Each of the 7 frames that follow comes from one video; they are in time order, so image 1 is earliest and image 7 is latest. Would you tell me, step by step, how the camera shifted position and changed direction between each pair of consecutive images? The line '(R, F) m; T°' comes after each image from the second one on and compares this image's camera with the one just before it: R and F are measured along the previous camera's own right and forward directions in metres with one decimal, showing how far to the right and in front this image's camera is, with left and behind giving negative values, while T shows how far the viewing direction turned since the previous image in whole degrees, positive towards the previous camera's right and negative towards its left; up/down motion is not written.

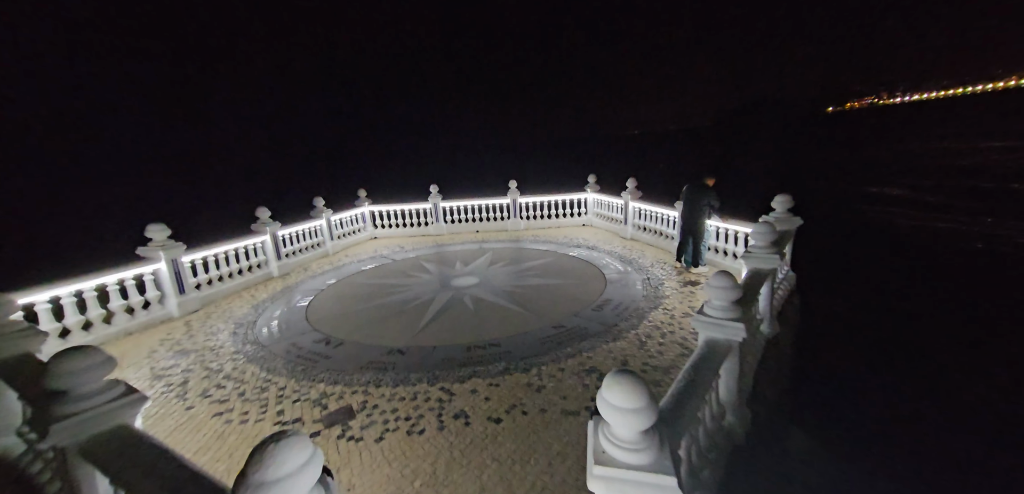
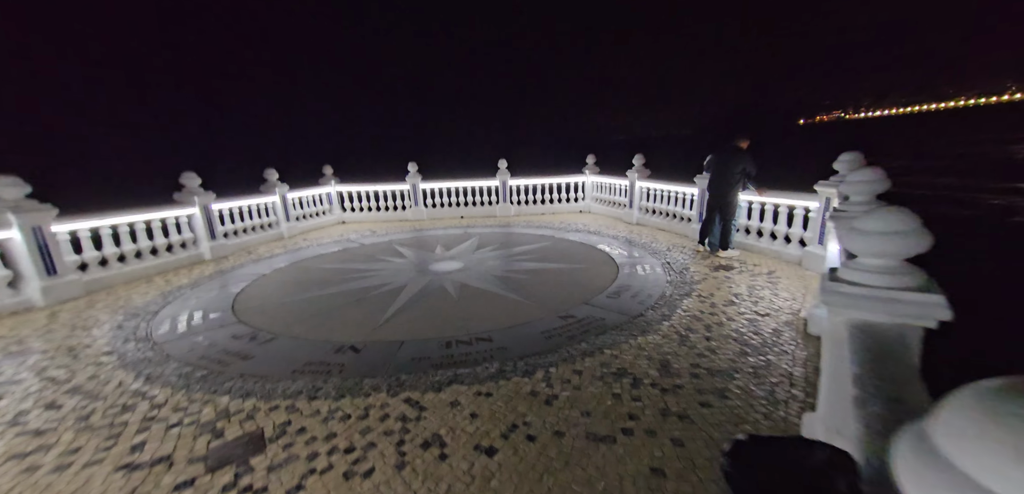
(-0.1, +1.3) m; +3°
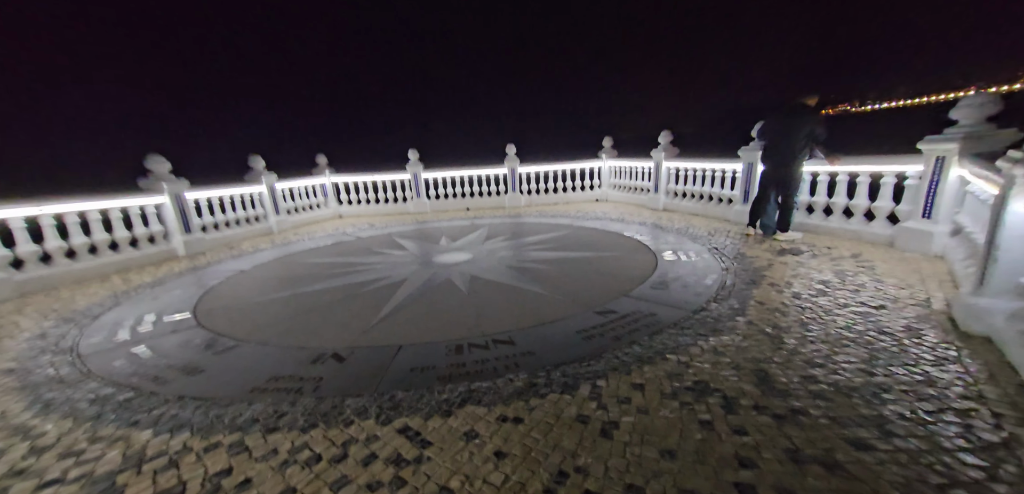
(-0.2, +0.9) m; -1°
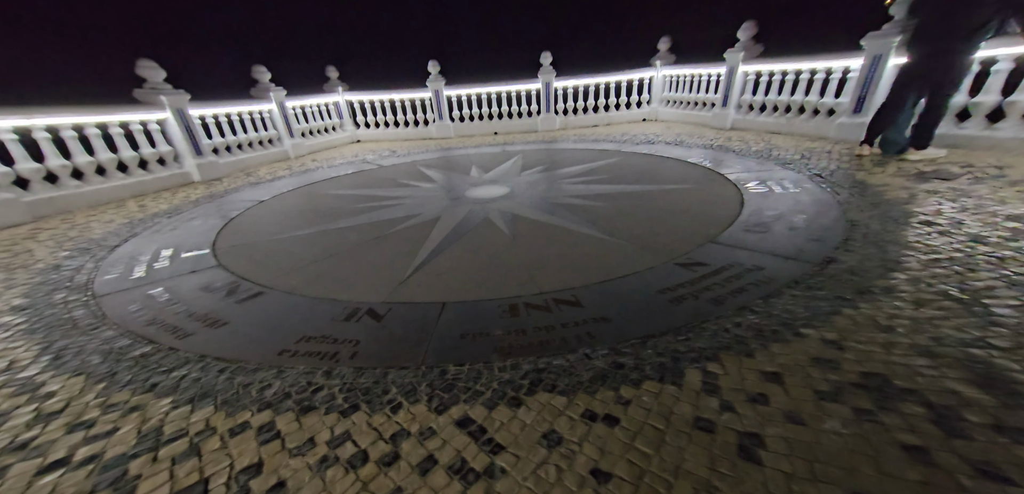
(-0.3, +0.7) m; -3°
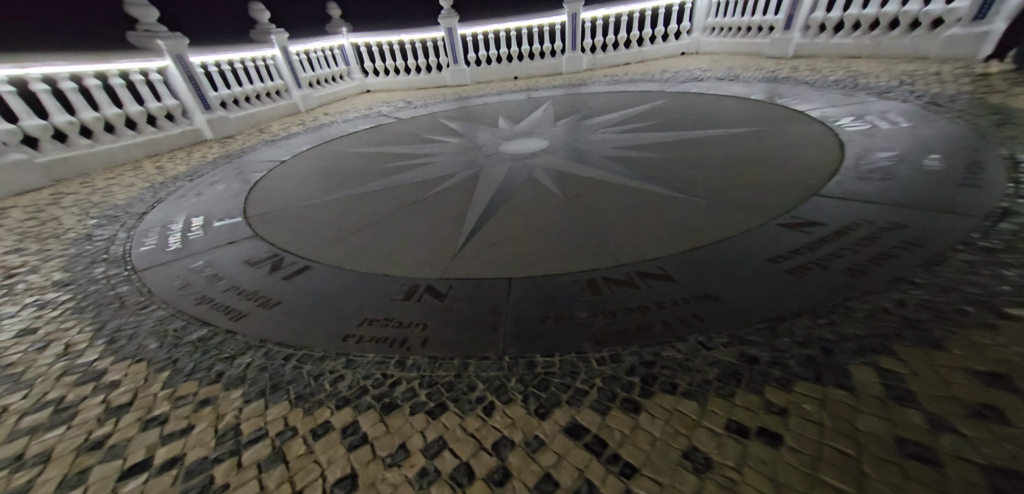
(-0.4, +0.4) m; -3°
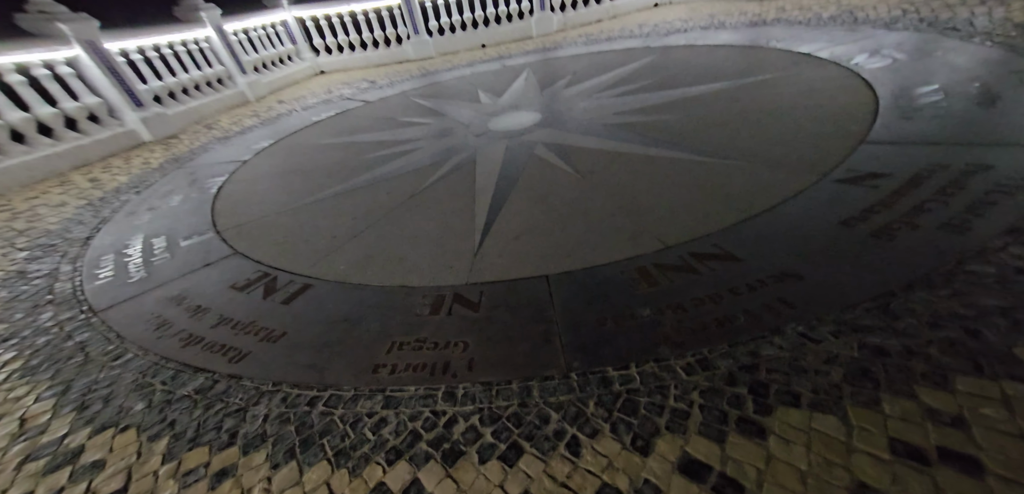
(-0.4, +0.4) m; +2°
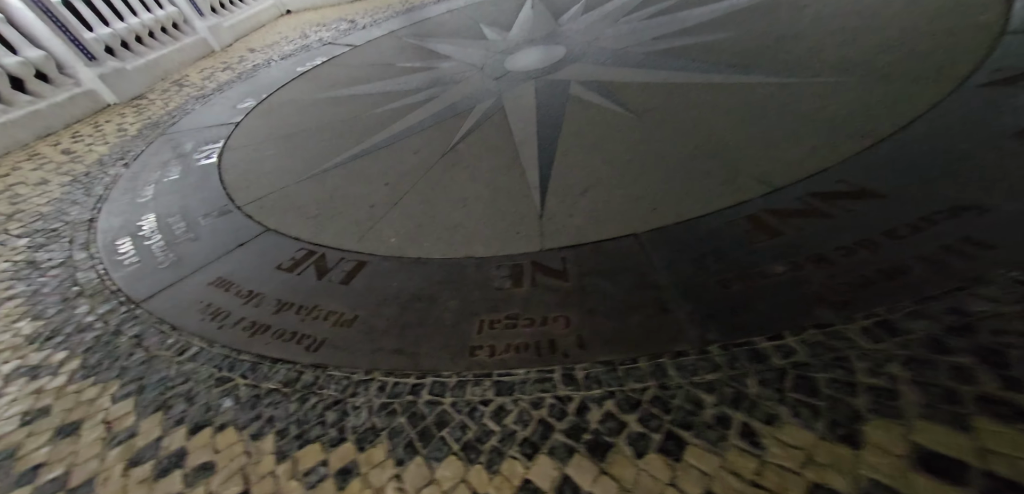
(-0.6, +0.3) m; -1°
